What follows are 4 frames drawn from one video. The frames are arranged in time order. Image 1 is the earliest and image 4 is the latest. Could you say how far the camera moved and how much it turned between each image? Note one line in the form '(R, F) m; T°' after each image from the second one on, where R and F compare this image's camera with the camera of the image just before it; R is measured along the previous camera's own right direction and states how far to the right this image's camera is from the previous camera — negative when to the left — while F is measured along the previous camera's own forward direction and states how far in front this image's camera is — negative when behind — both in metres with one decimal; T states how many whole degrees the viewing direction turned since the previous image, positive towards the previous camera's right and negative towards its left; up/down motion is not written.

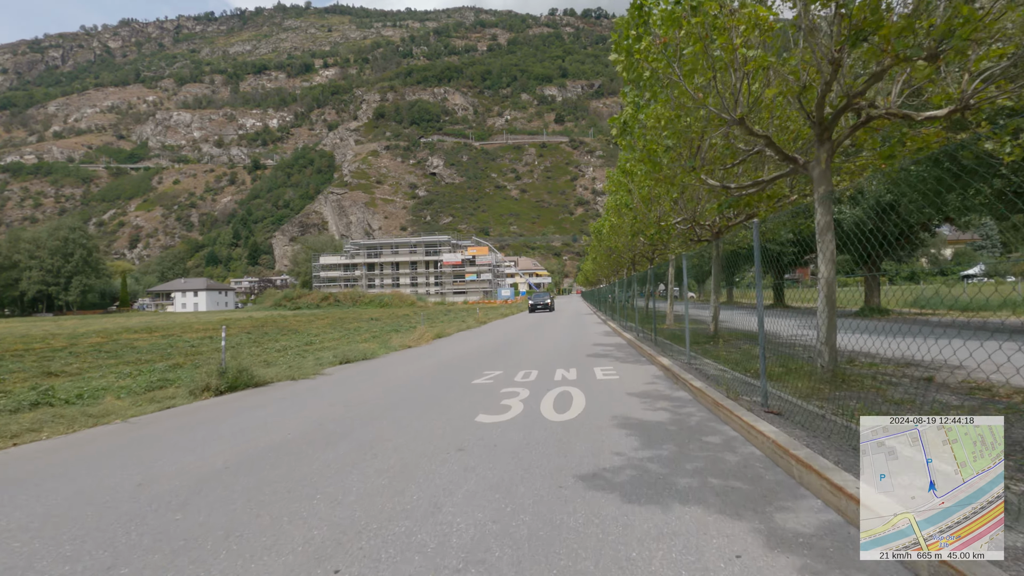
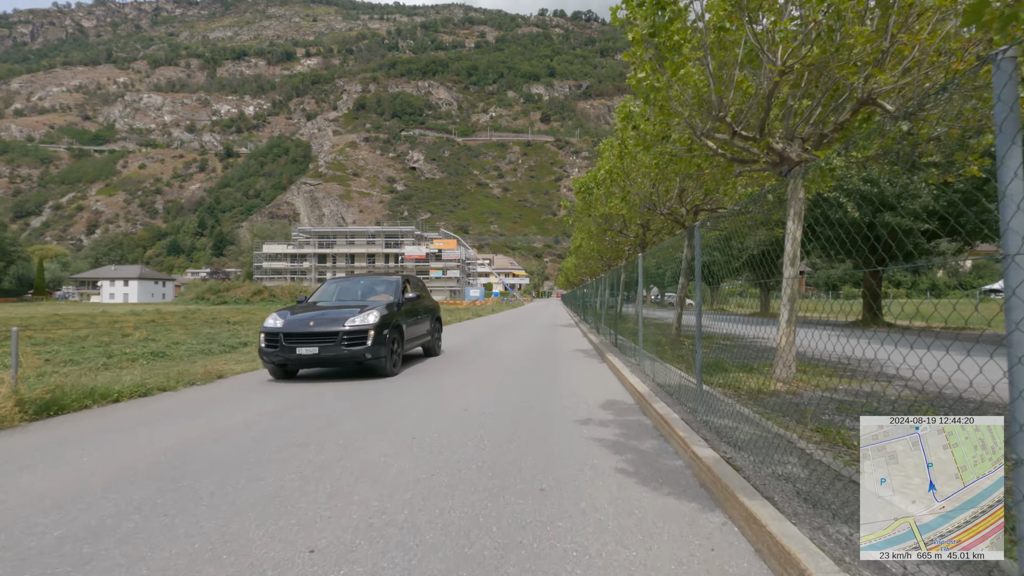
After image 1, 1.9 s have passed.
(+0.3, +2.2) m; +2°
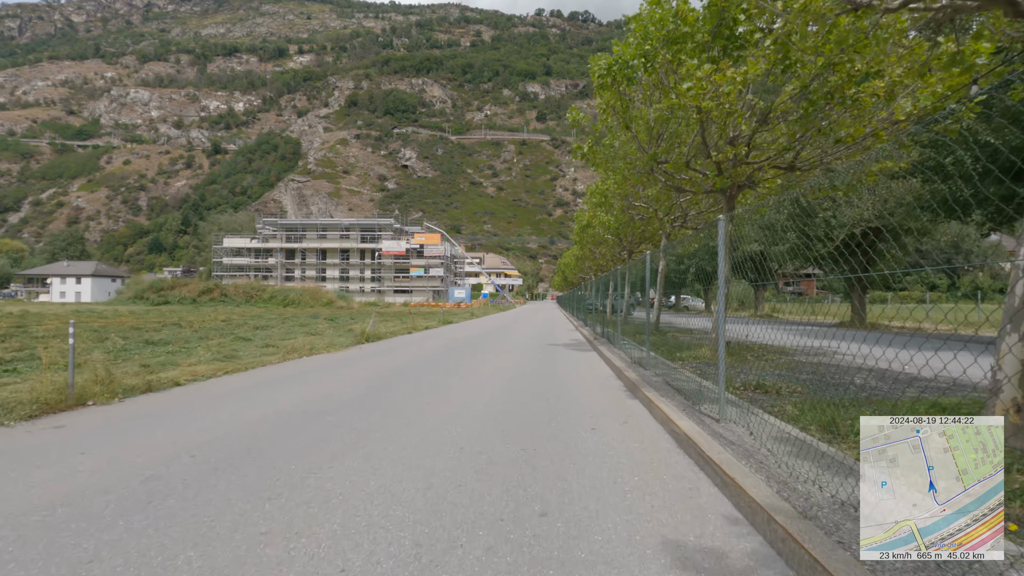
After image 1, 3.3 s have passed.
(+0.1, +1.7) m; +1°
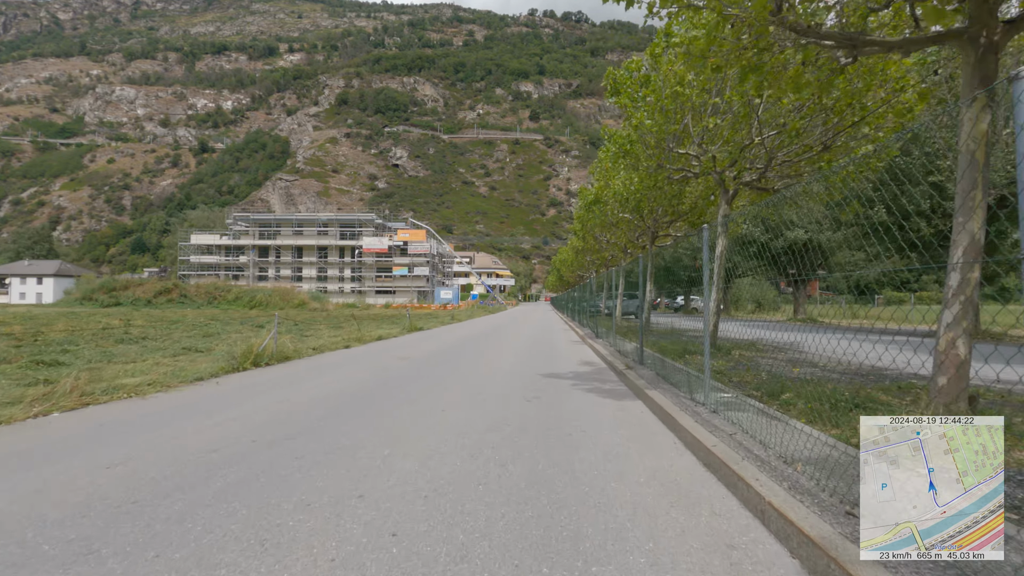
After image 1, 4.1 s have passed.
(+0.1, +1.0) m; +1°
